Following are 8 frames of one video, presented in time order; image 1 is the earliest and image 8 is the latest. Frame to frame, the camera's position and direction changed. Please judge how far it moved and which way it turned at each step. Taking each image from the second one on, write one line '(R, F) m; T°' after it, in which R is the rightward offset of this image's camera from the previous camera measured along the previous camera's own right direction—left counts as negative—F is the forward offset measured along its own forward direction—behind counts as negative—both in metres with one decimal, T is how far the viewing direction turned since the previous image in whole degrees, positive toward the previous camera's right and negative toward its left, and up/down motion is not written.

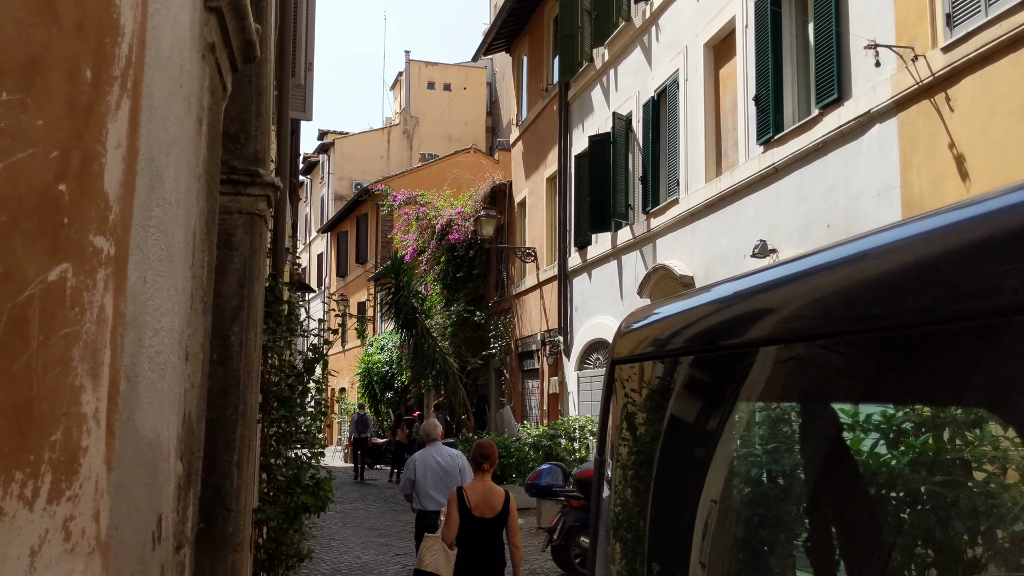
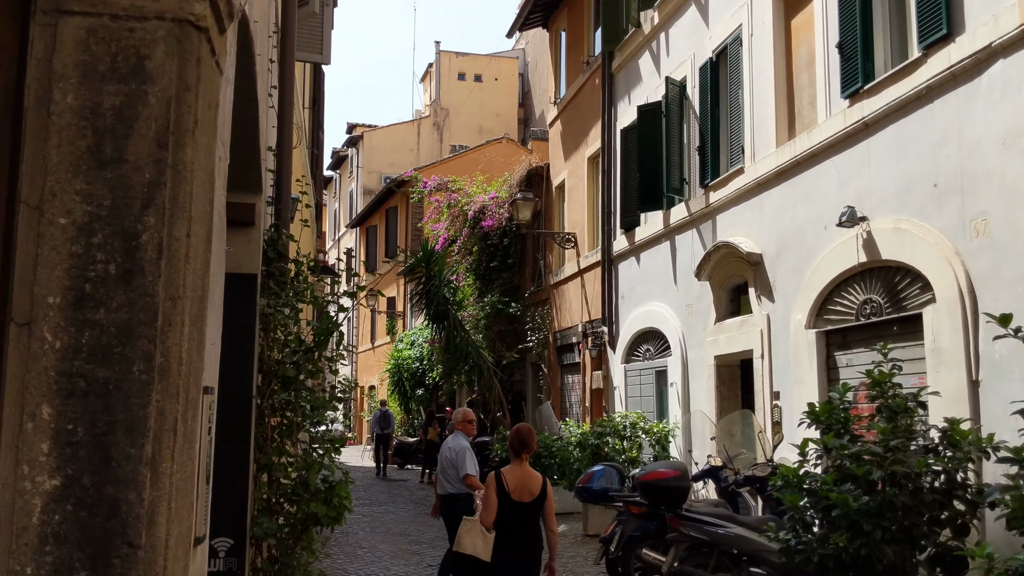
(-0.2, +1.2) m; -2°
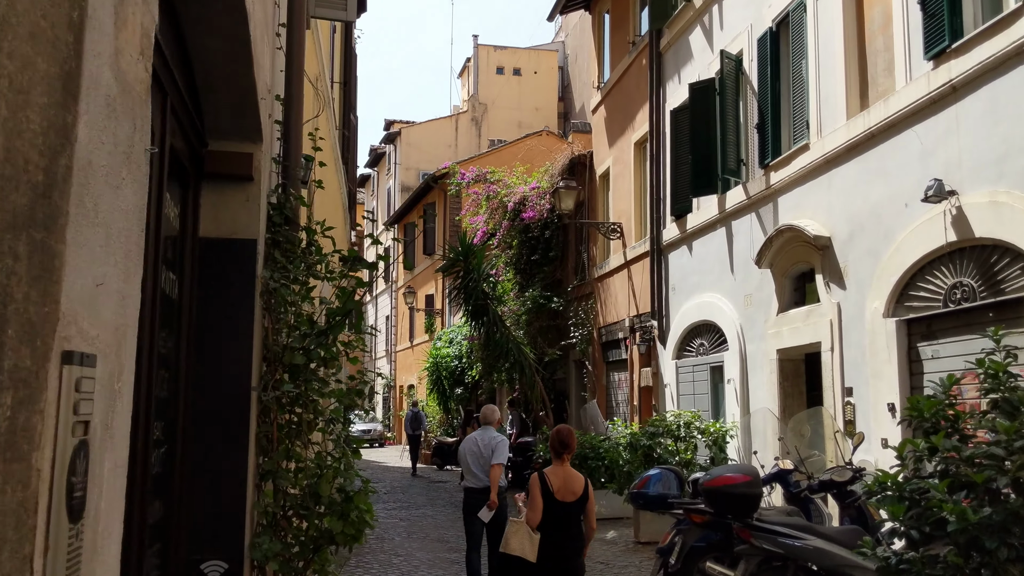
(-0.1, +0.8) m; -2°
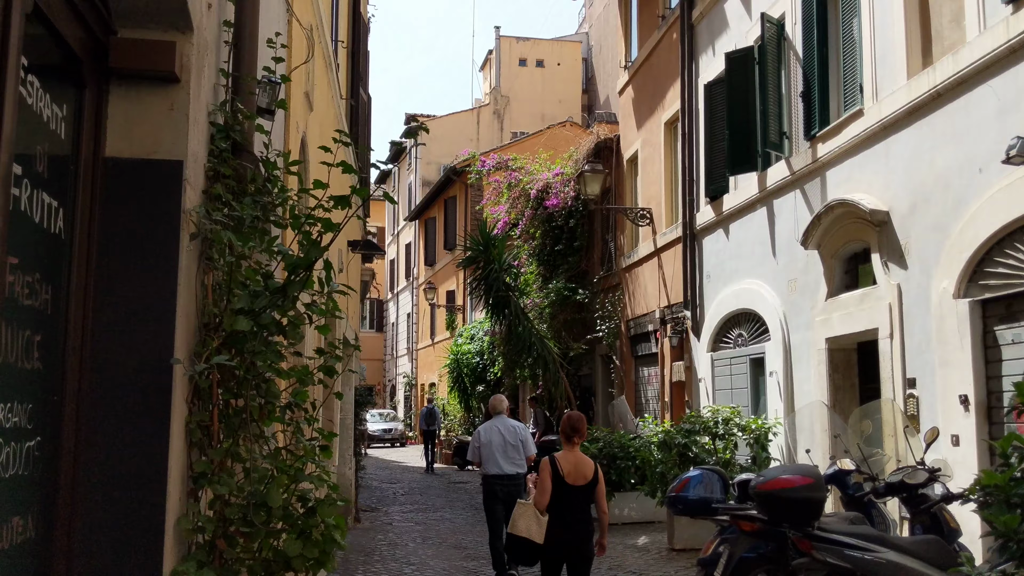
(0.0, +0.9) m; -1°
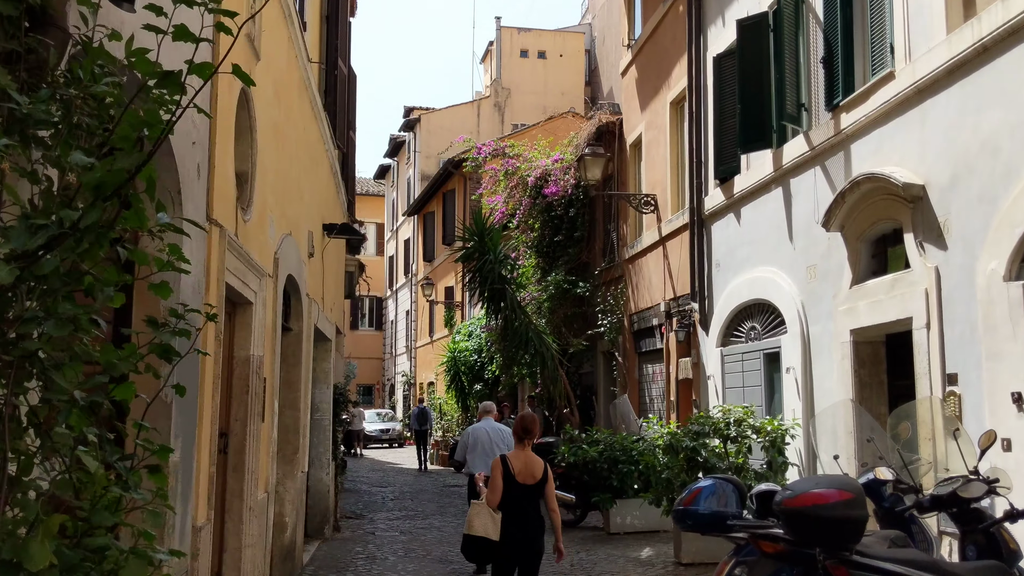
(+0.1, +1.0) m; 0°
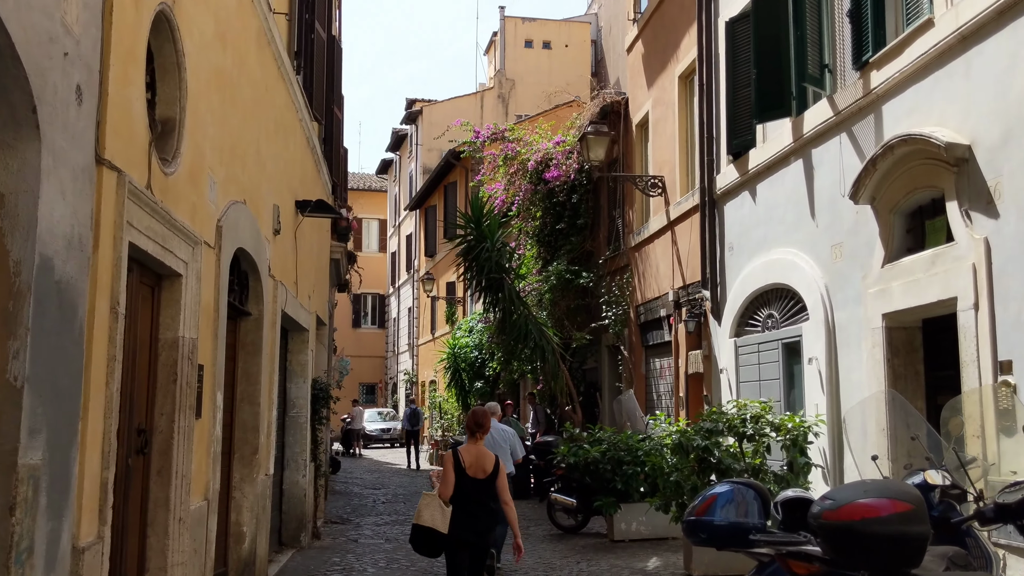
(+0.1, +0.9) m; 0°
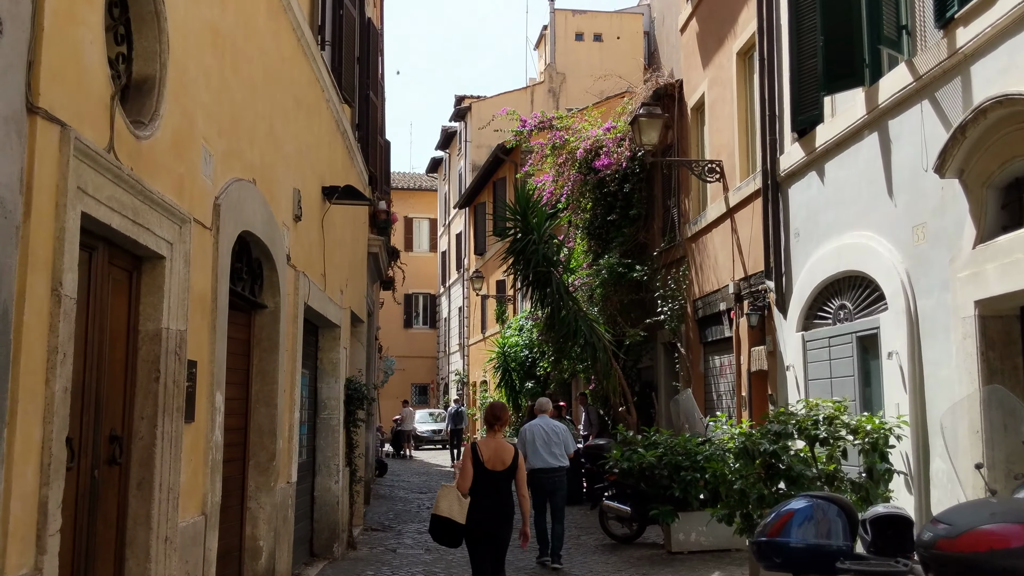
(+0.1, +0.7) m; -3°
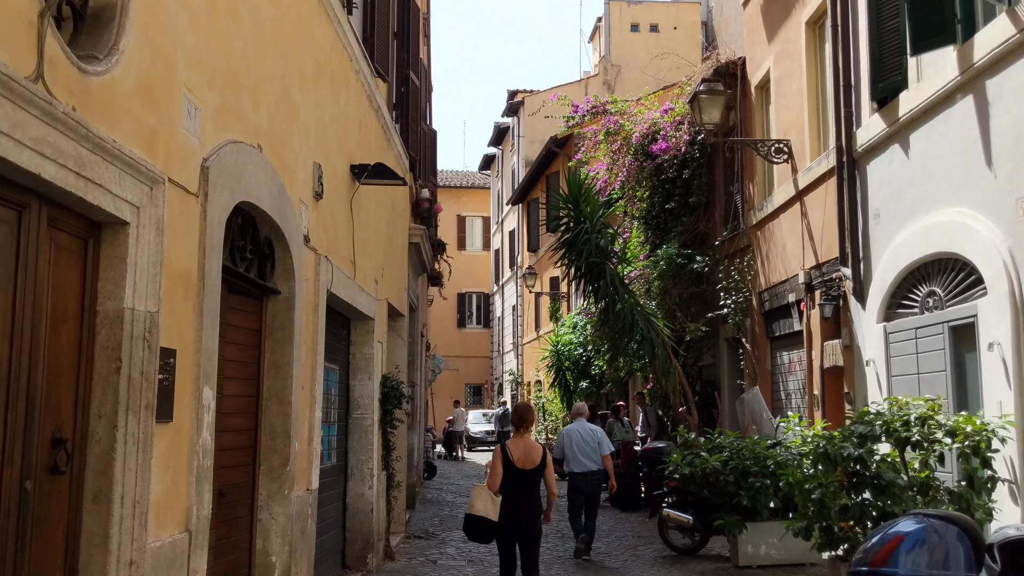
(+0.1, +0.8) m; -3°
